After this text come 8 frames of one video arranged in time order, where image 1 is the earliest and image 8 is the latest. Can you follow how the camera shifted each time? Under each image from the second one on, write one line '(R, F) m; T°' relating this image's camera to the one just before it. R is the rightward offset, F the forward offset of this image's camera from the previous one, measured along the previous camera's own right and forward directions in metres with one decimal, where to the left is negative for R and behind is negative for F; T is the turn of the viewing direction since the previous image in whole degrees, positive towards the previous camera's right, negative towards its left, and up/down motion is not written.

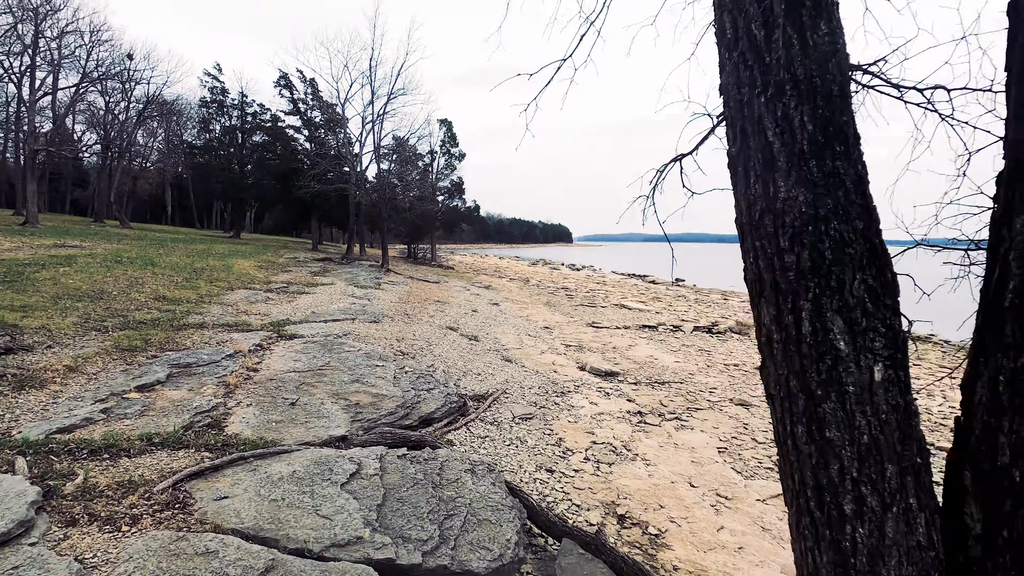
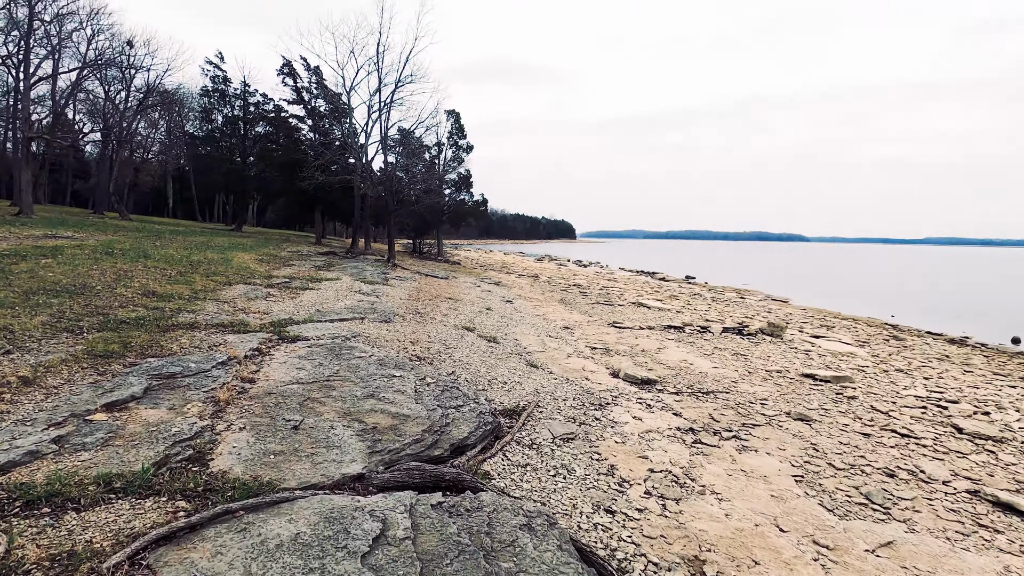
(-0.5, +1.2) m; 0°
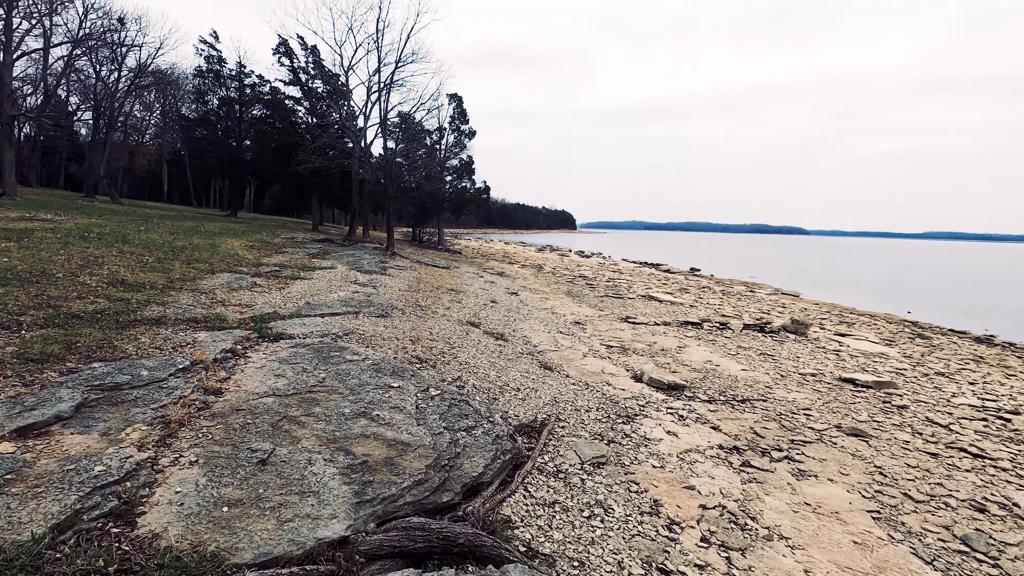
(-0.2, +1.2) m; 0°
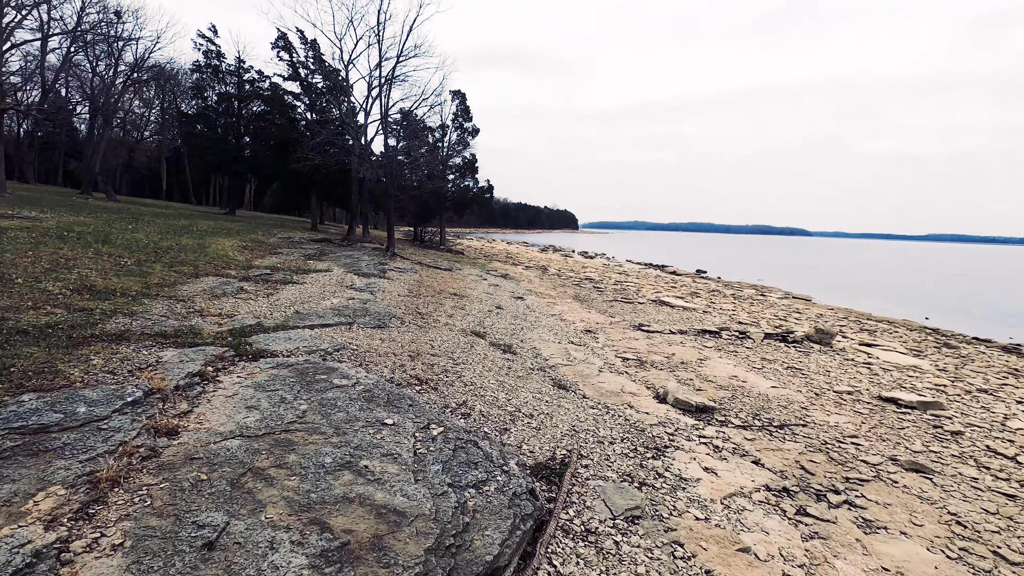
(-0.2, +1.0) m; 0°
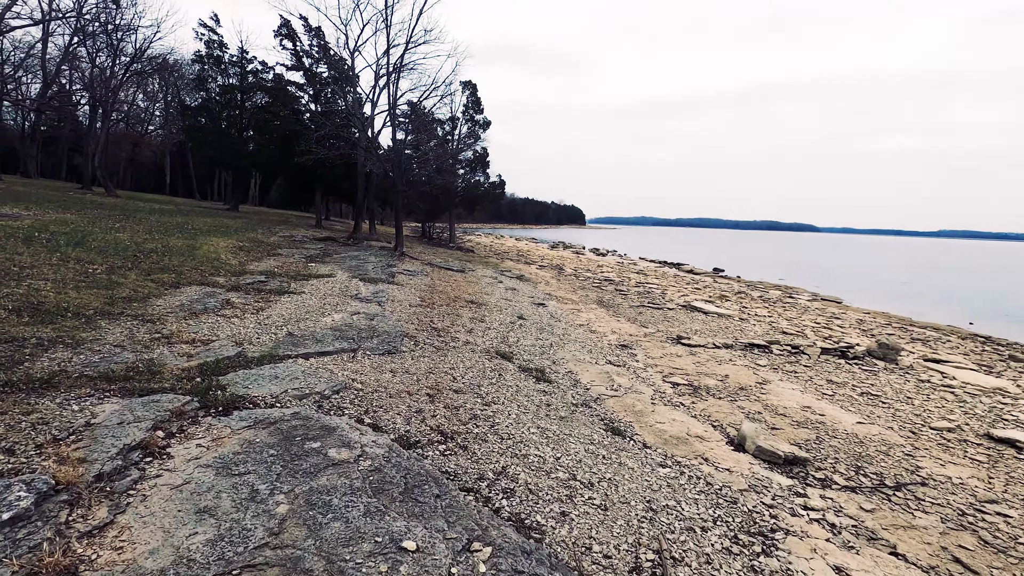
(-0.5, +1.7) m; -1°
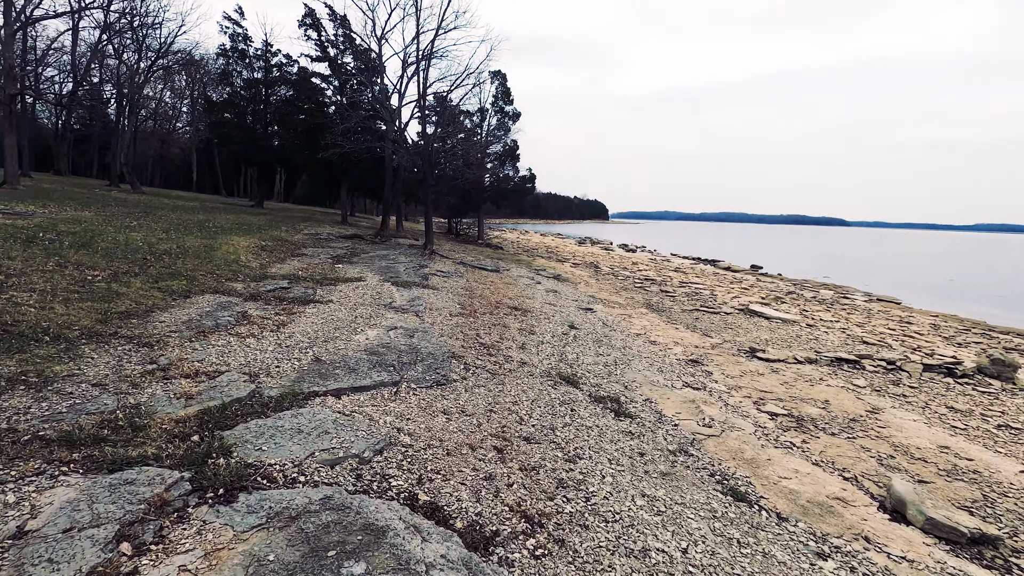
(-0.7, +1.6) m; -2°
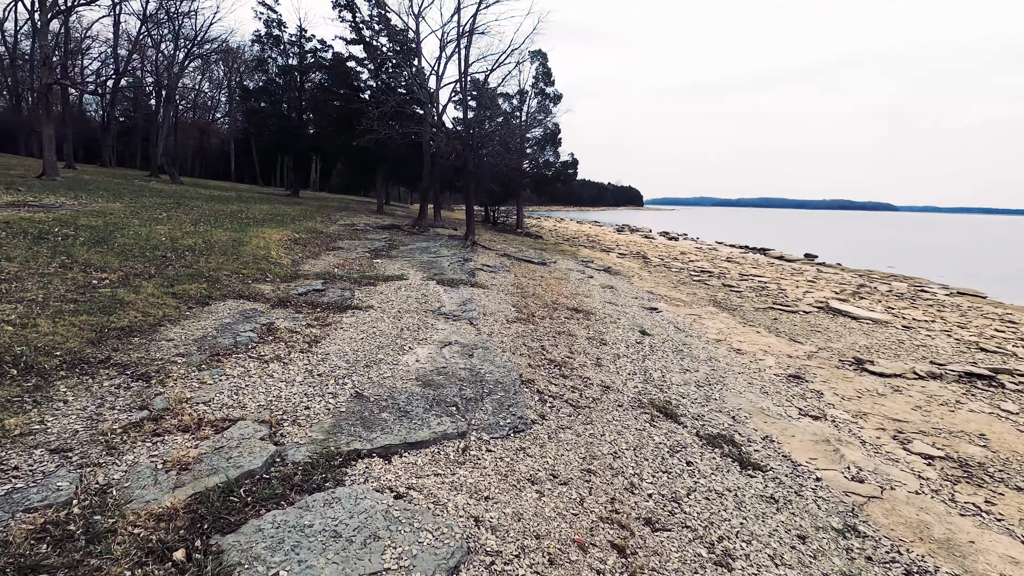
(-0.6, +1.6) m; -3°
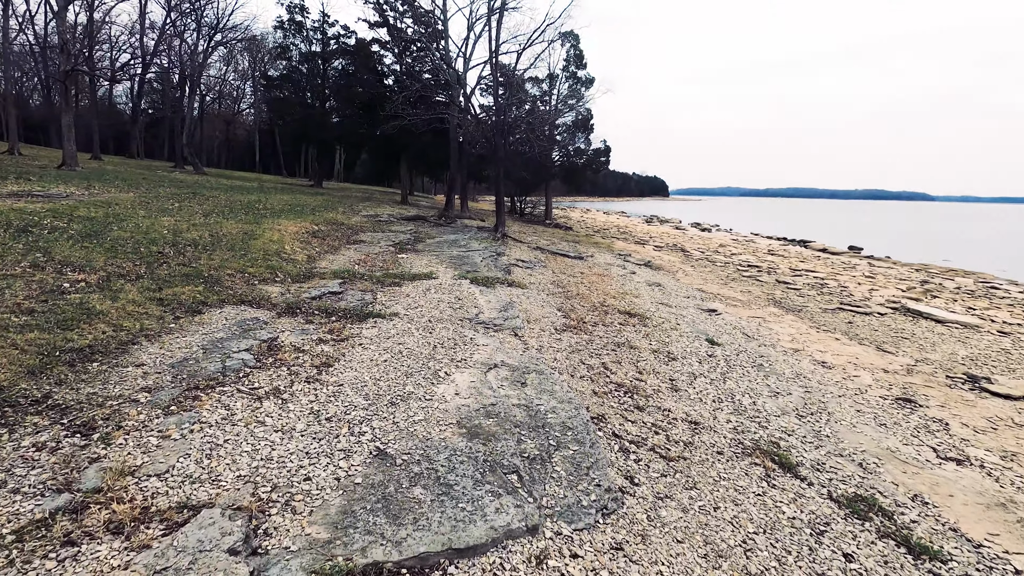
(-0.4, +1.5) m; -2°
